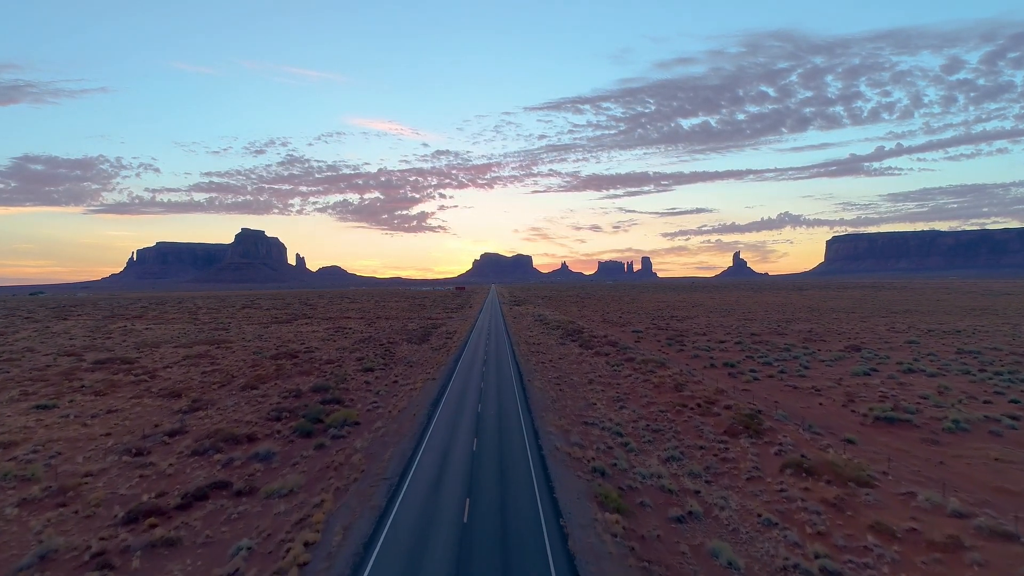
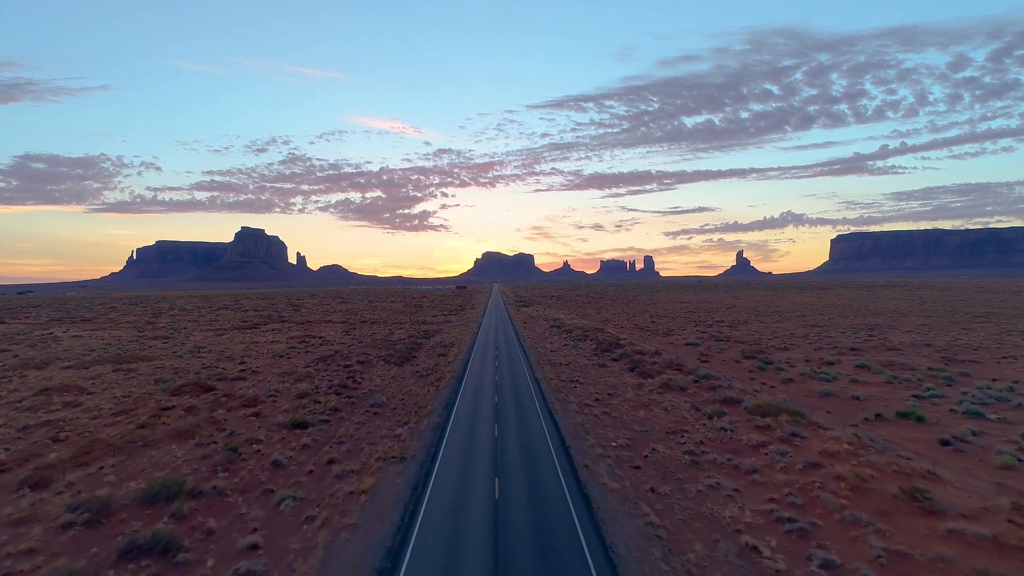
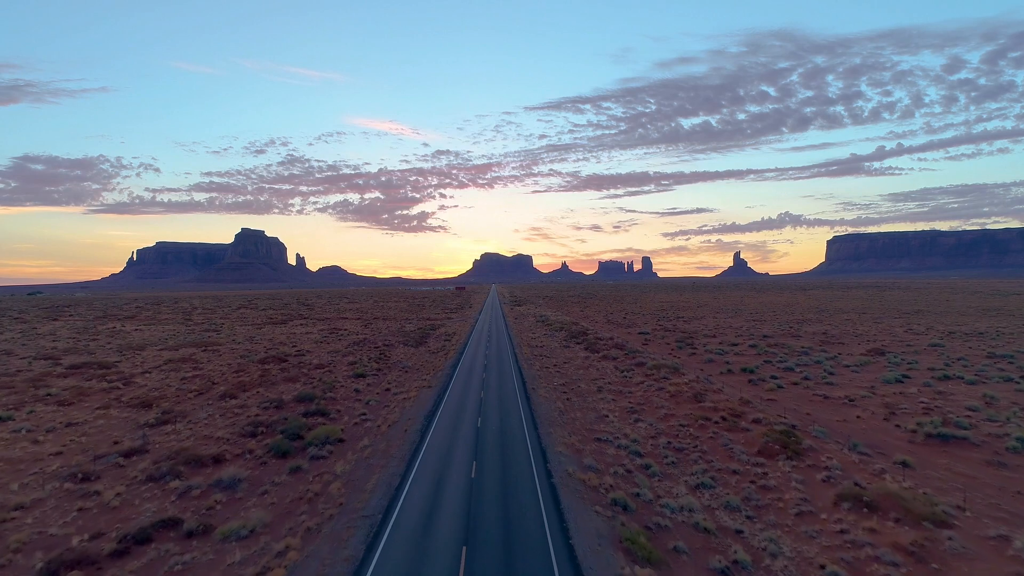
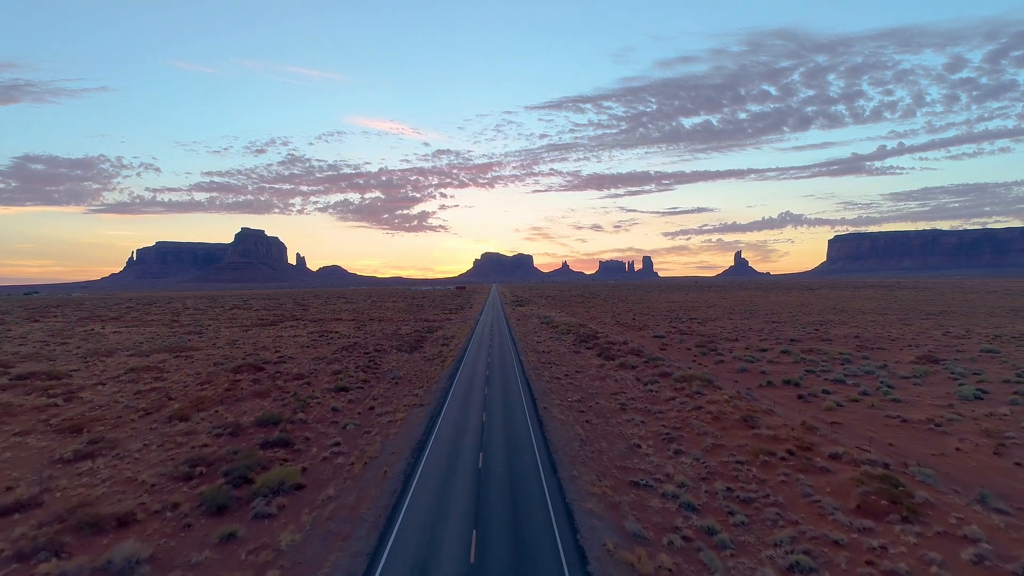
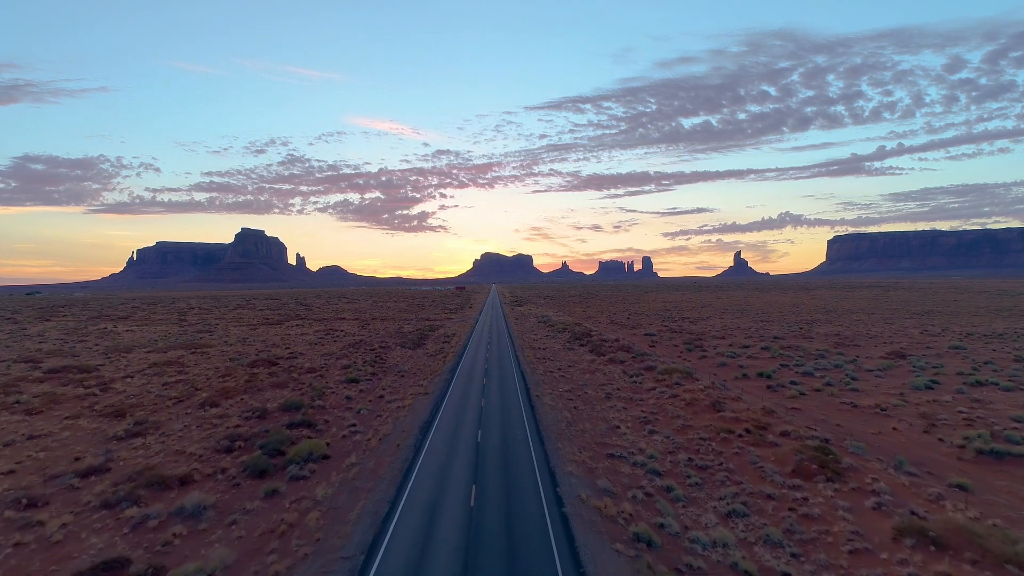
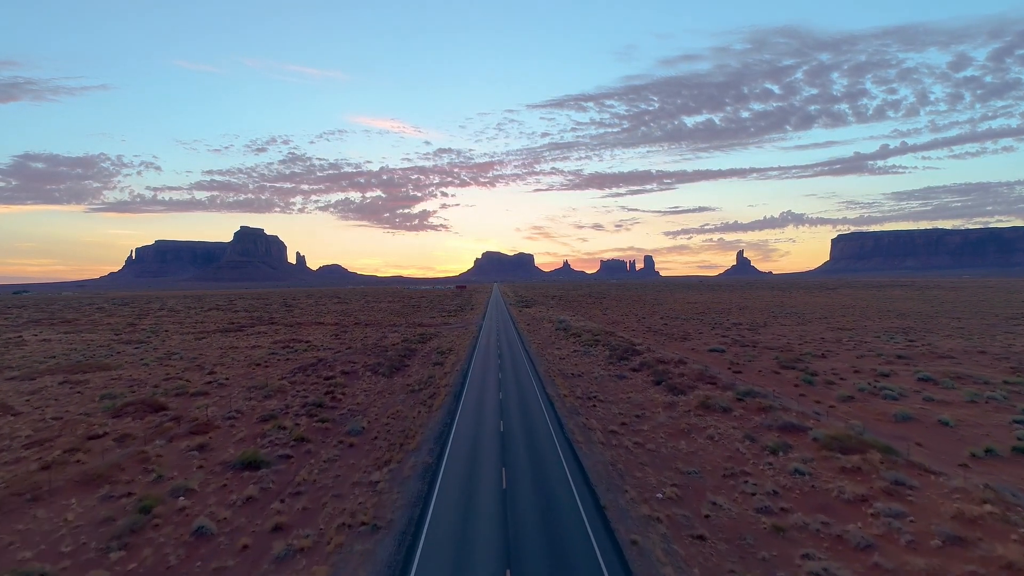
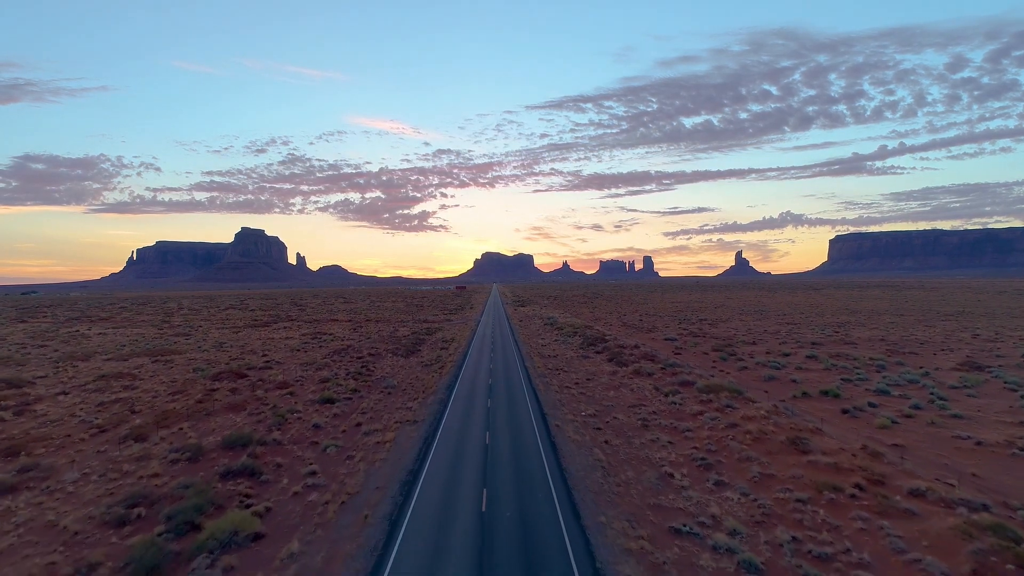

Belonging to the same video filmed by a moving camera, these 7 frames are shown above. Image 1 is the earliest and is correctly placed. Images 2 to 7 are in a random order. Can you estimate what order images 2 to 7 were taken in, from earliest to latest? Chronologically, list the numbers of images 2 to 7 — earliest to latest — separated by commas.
3, 5, 4, 7, 2, 6
